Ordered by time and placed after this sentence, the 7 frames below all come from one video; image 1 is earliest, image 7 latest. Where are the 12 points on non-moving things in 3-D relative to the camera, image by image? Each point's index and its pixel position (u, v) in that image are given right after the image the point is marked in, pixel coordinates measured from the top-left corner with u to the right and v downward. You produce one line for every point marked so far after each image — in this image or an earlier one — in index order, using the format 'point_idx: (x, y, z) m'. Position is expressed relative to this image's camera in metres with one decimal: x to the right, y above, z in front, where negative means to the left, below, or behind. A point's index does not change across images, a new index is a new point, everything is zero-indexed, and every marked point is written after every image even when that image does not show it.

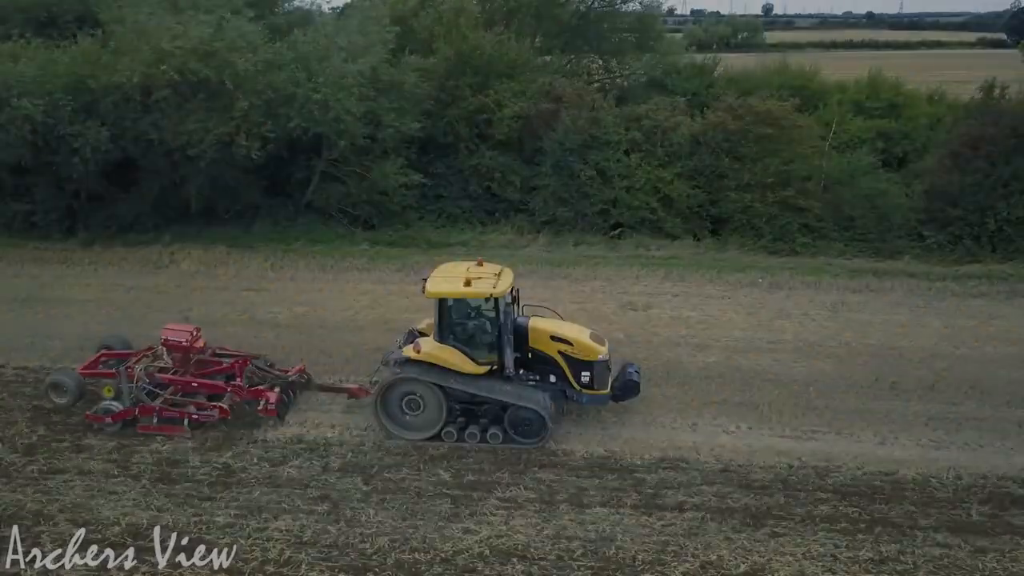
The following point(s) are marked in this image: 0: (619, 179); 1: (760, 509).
0: (+2.4, +2.4, +18.5) m
1: (+2.7, -2.4, +9.2) m
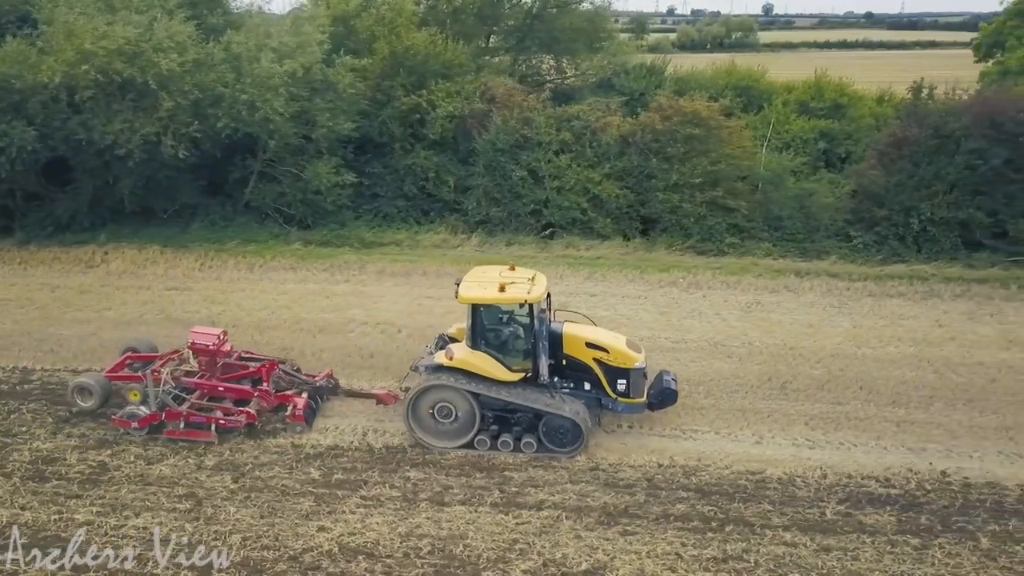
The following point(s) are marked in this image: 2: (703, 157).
0: (+0.9, +2.4, +18.6) m
1: (+1.2, -2.4, +9.2) m
2: (+4.1, +2.9, +18.3) m
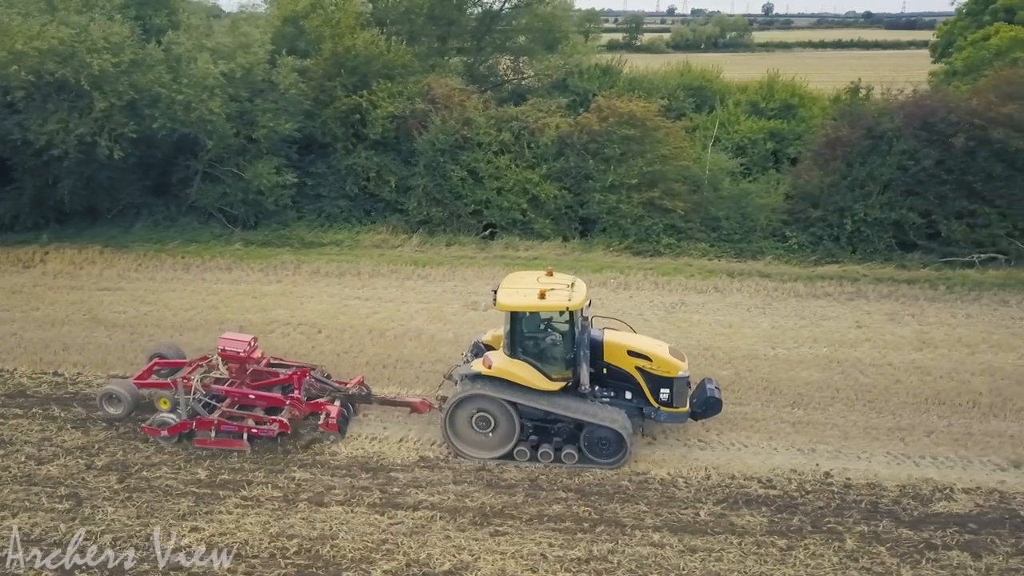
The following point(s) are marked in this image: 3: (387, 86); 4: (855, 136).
0: (-0.5, +2.4, +18.6) m
1: (-0.2, -2.5, +9.2) m
2: (+2.7, +2.9, +18.3) m
3: (-3.0, +4.8, +19.6) m
4: (+7.1, +3.2, +17.3) m
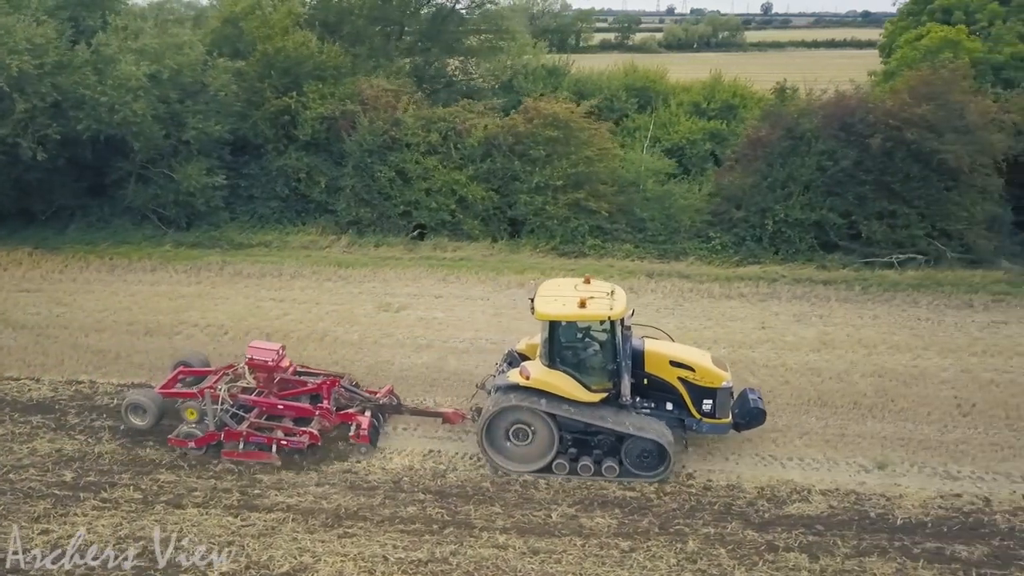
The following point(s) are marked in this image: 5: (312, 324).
0: (-2.1, +2.4, +18.6) m
1: (-1.8, -2.5, +9.3) m
2: (+1.1, +2.9, +18.3) m
3: (-4.6, +4.8, +19.6) m
4: (+5.5, +3.2, +17.3) m
5: (-3.6, -0.6, +14.6) m
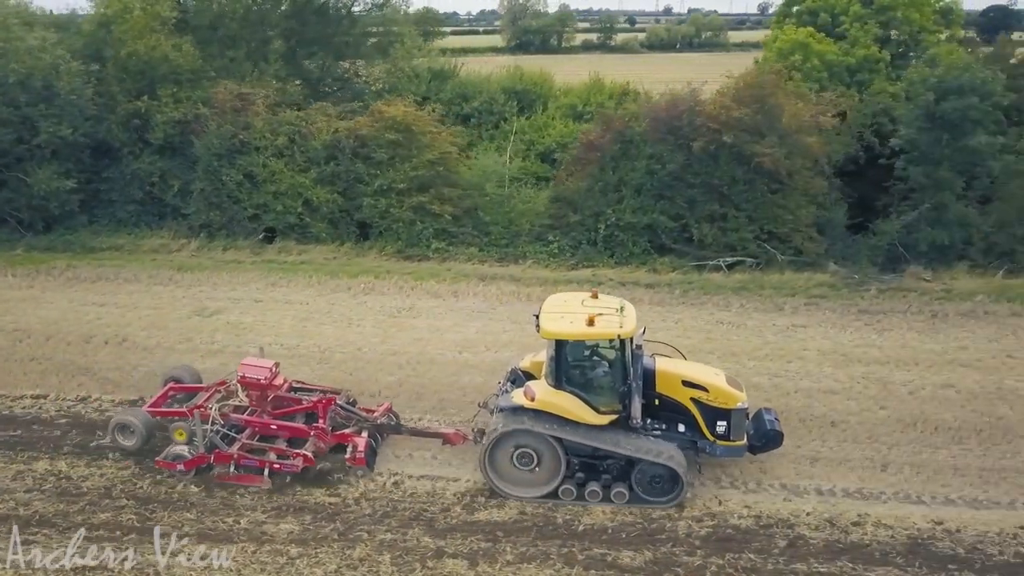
0: (-5.5, +2.3, +18.6) m
1: (-5.2, -2.6, +9.3) m
2: (-2.3, +2.8, +18.3) m
3: (-8.1, +4.7, +19.6) m
4: (+2.1, +3.1, +17.3) m
5: (-7.0, -0.7, +14.6) m
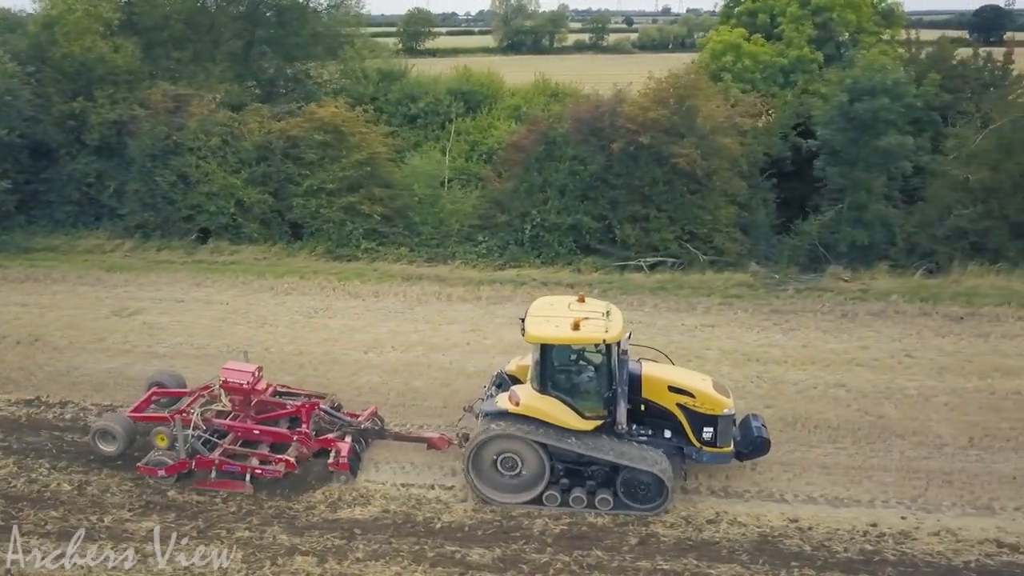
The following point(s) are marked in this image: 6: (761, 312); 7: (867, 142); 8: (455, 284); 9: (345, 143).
0: (-7.1, +2.3, +18.7) m
1: (-6.8, -2.6, +9.4) m
2: (-3.9, +2.8, +18.4) m
3: (-9.6, +4.7, +19.7) m
4: (+0.5, +3.1, +17.4) m
5: (-8.5, -0.7, +14.7) m
6: (+4.4, -0.4, +14.7) m
7: (+7.3, +3.0, +17.0) m
8: (-1.2, +0.1, +16.3) m
9: (-3.6, +3.3, +18.5) m
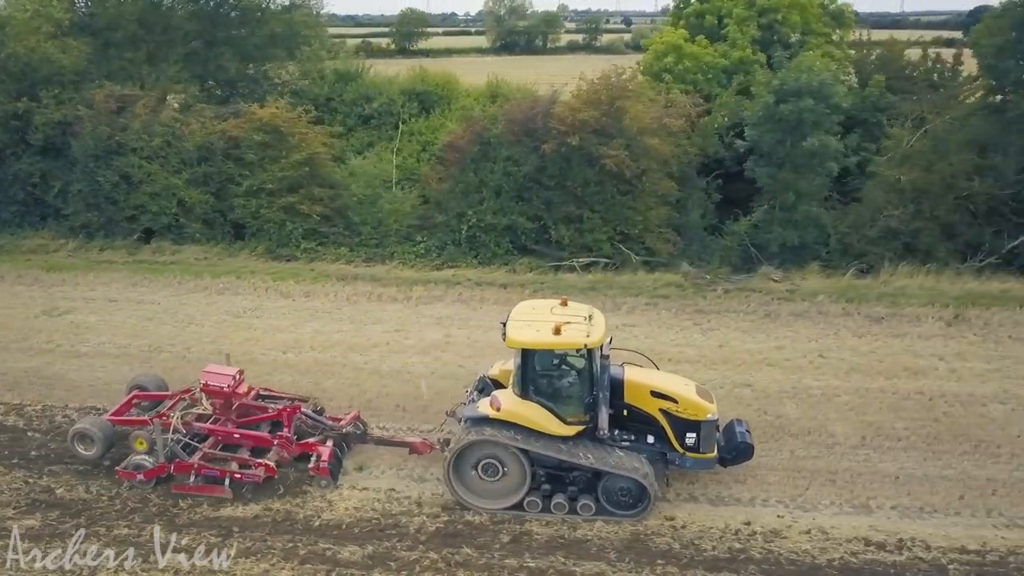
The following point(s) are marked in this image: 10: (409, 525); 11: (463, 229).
0: (-8.4, +2.3, +18.8) m
1: (-8.1, -2.6, +9.4) m
2: (-5.2, +2.8, +18.5) m
3: (-10.9, +4.7, +19.8) m
4: (-0.8, +3.1, +17.5) m
5: (-9.8, -0.7, +14.8) m
6: (+3.1, -0.4, +14.8) m
7: (+6.0, +3.0, +17.1) m
8: (-2.5, +0.1, +16.4) m
9: (-4.9, +3.3, +18.6) m
10: (-1.1, -2.6, +9.0) m
11: (-1.0, +1.2, +17.3) m
